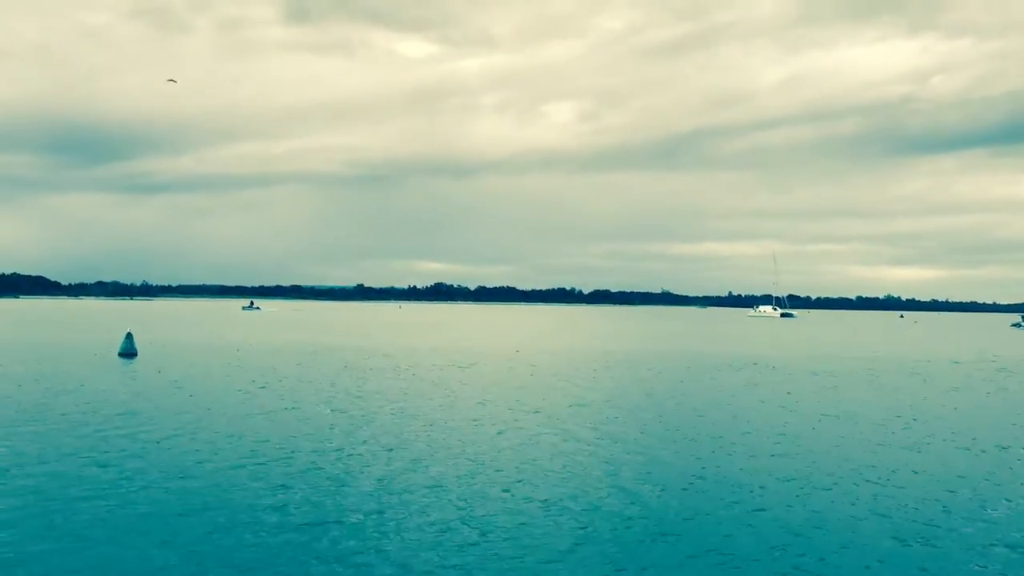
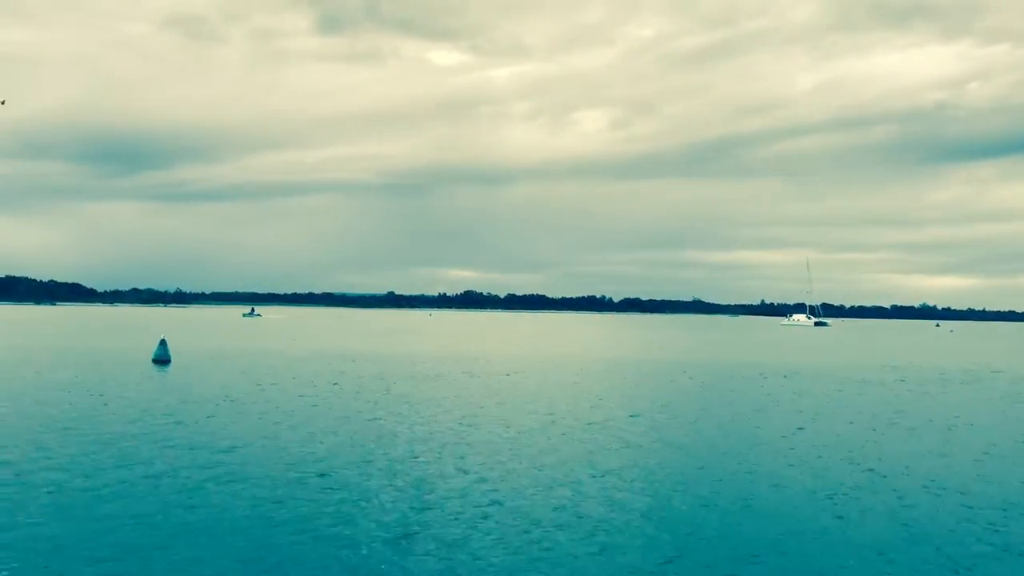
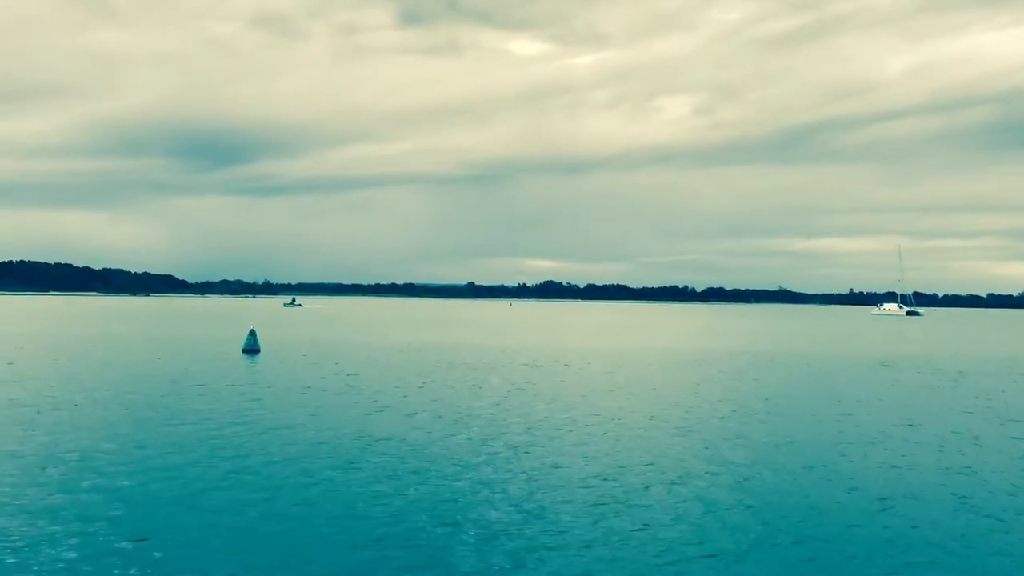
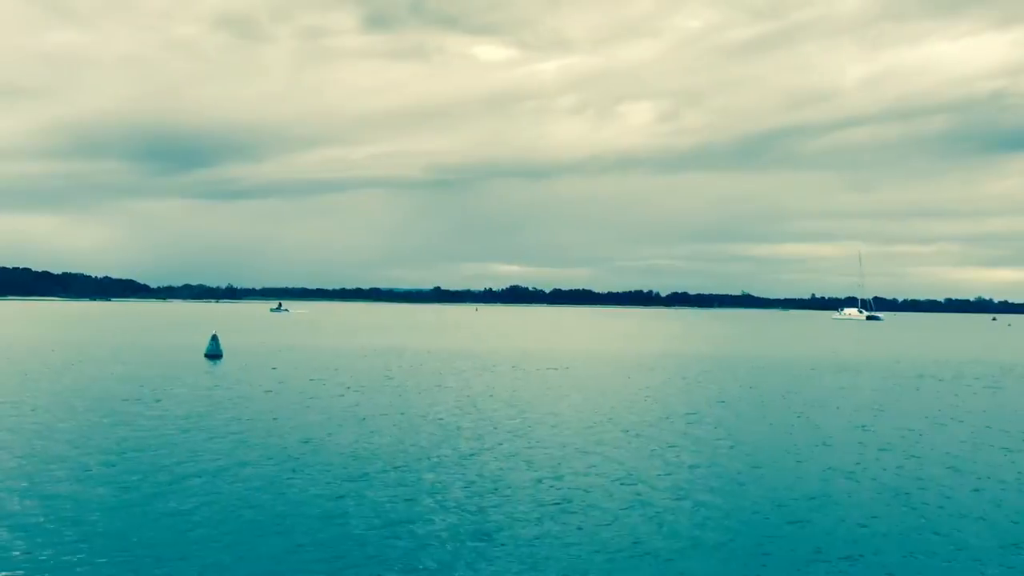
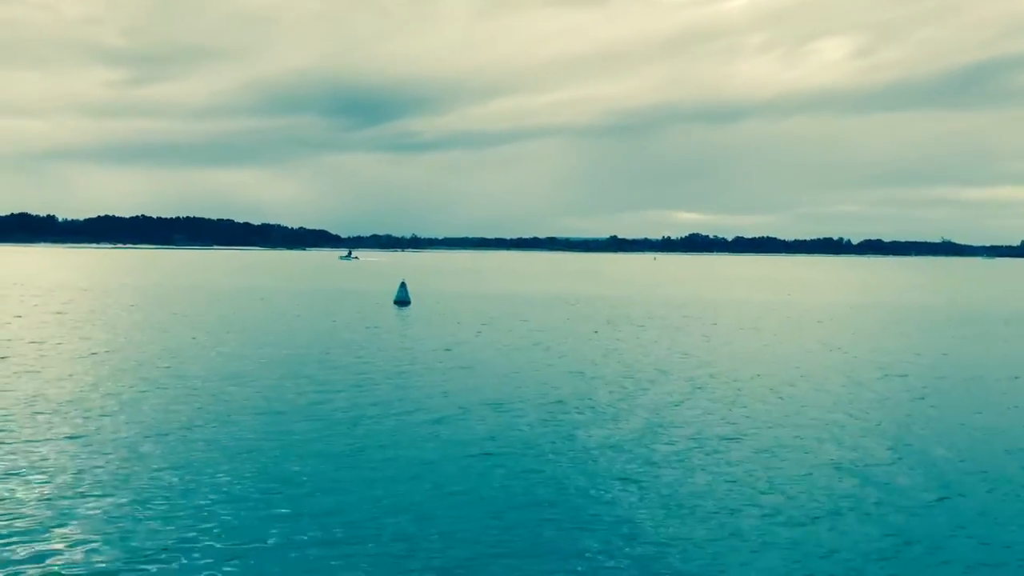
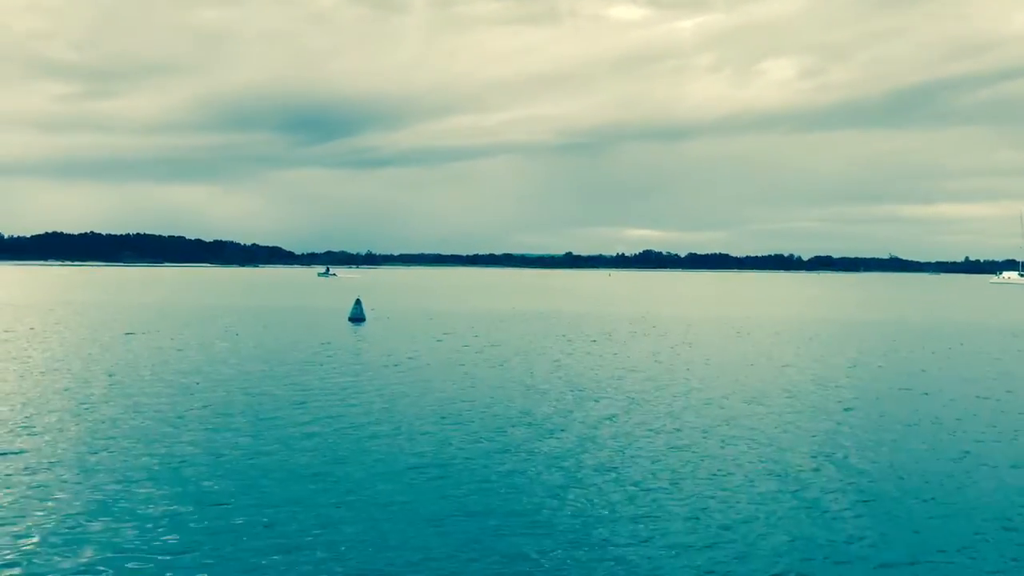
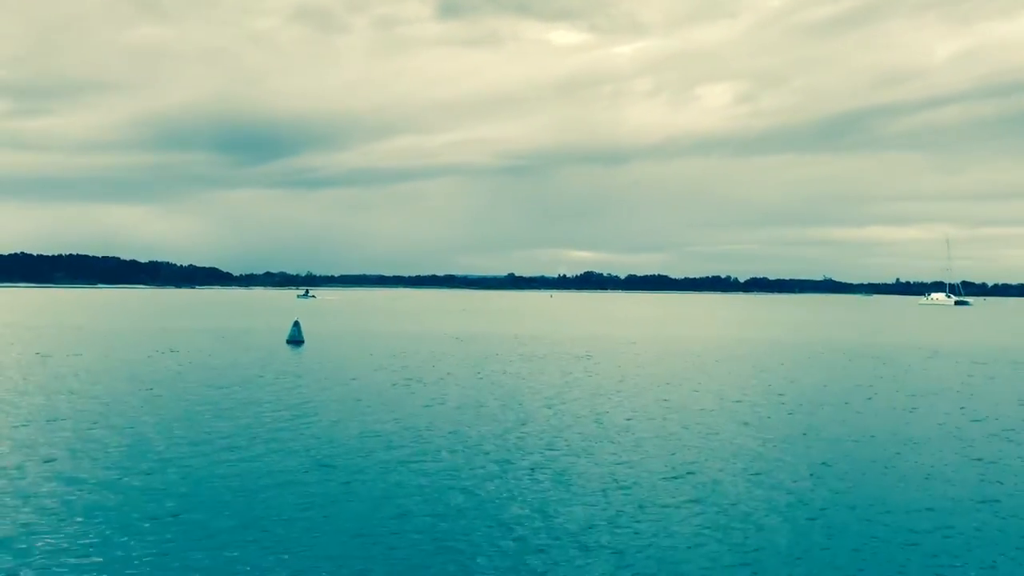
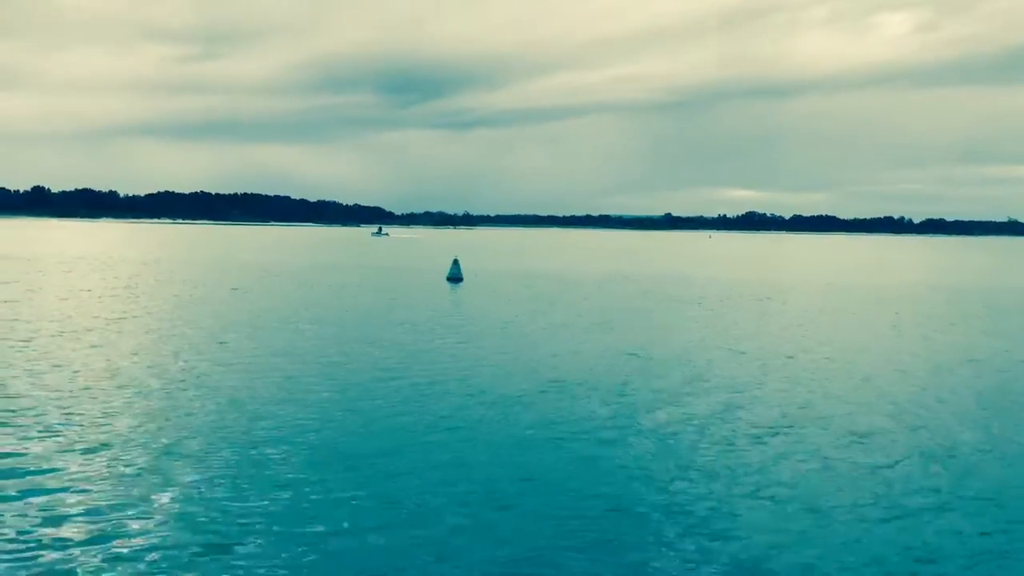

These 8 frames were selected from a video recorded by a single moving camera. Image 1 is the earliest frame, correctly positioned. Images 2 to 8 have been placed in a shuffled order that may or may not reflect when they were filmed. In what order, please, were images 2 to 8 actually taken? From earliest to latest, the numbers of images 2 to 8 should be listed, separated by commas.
2, 4, 3, 7, 6, 5, 8
